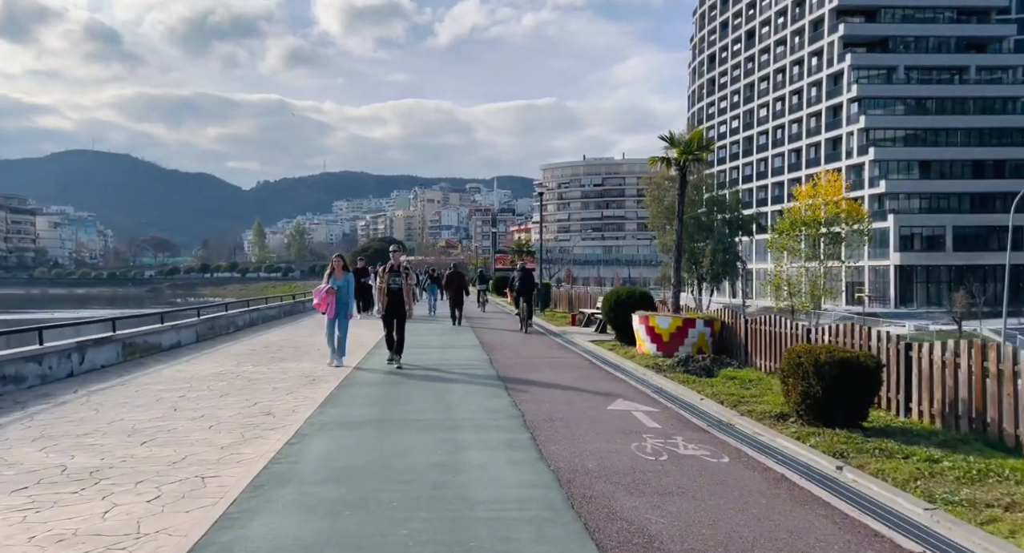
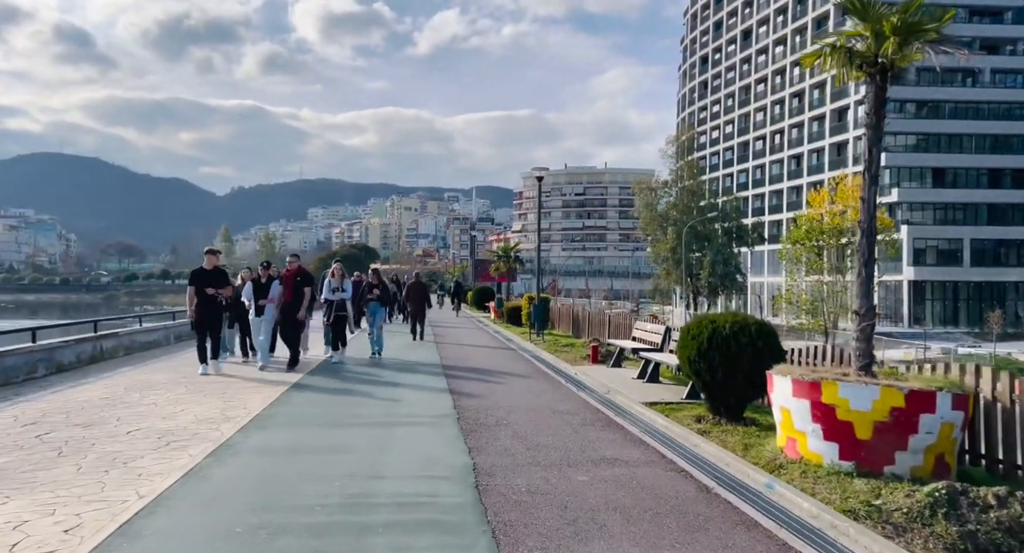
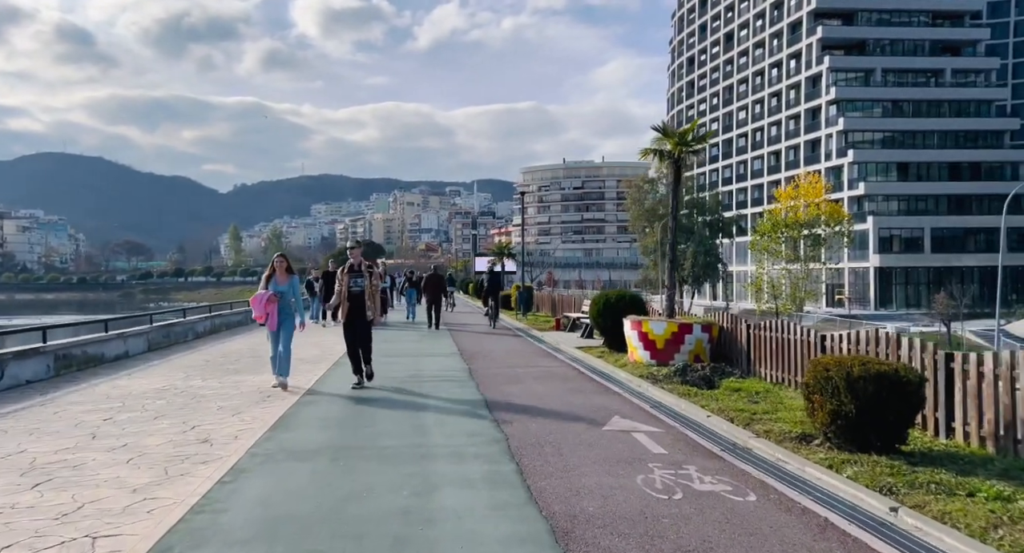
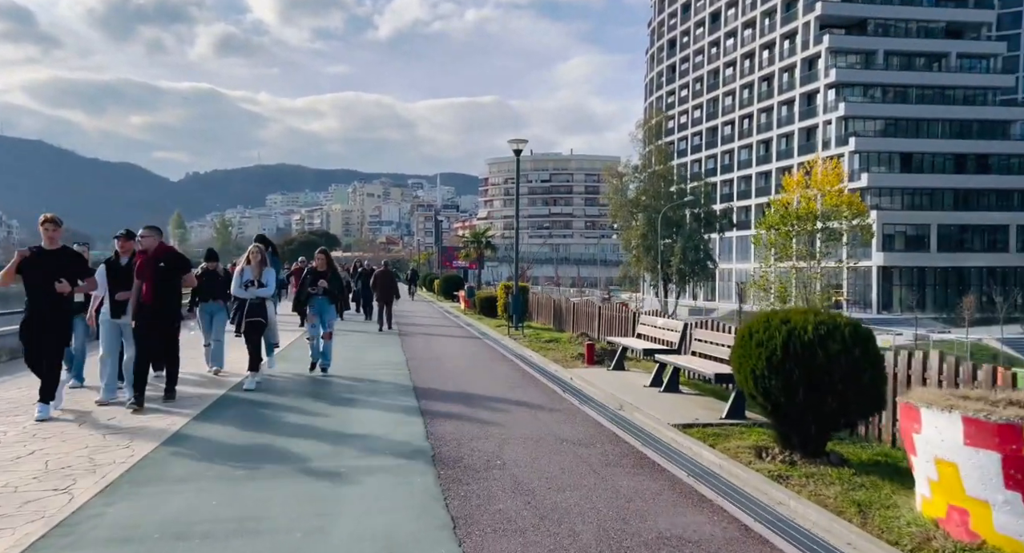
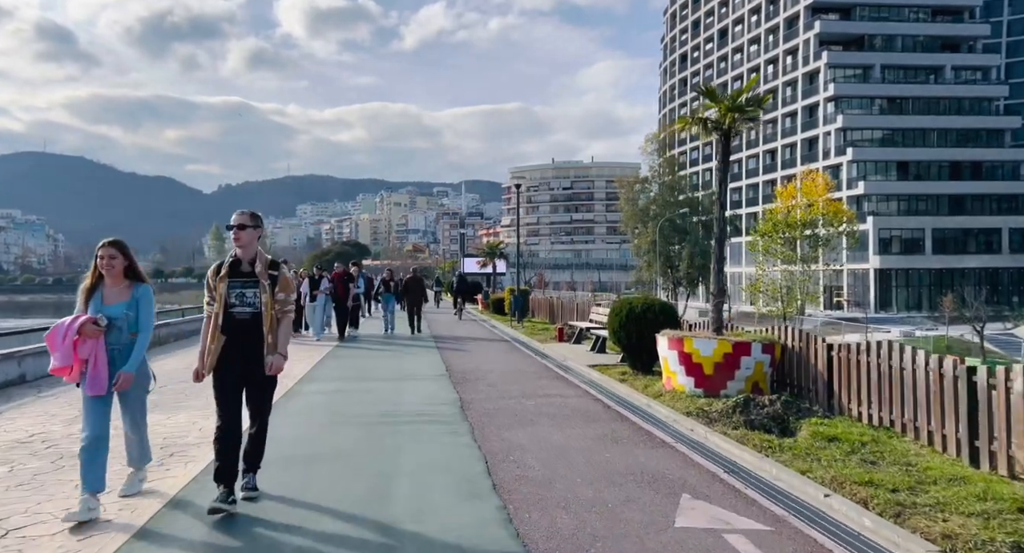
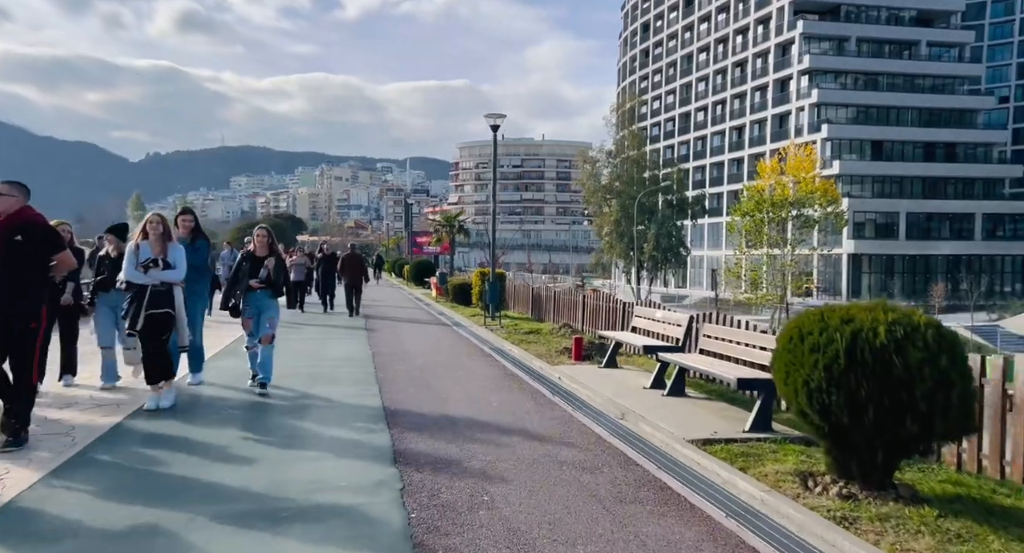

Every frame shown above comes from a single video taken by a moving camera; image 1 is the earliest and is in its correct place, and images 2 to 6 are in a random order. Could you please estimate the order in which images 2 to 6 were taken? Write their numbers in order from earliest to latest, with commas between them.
3, 5, 2, 4, 6
